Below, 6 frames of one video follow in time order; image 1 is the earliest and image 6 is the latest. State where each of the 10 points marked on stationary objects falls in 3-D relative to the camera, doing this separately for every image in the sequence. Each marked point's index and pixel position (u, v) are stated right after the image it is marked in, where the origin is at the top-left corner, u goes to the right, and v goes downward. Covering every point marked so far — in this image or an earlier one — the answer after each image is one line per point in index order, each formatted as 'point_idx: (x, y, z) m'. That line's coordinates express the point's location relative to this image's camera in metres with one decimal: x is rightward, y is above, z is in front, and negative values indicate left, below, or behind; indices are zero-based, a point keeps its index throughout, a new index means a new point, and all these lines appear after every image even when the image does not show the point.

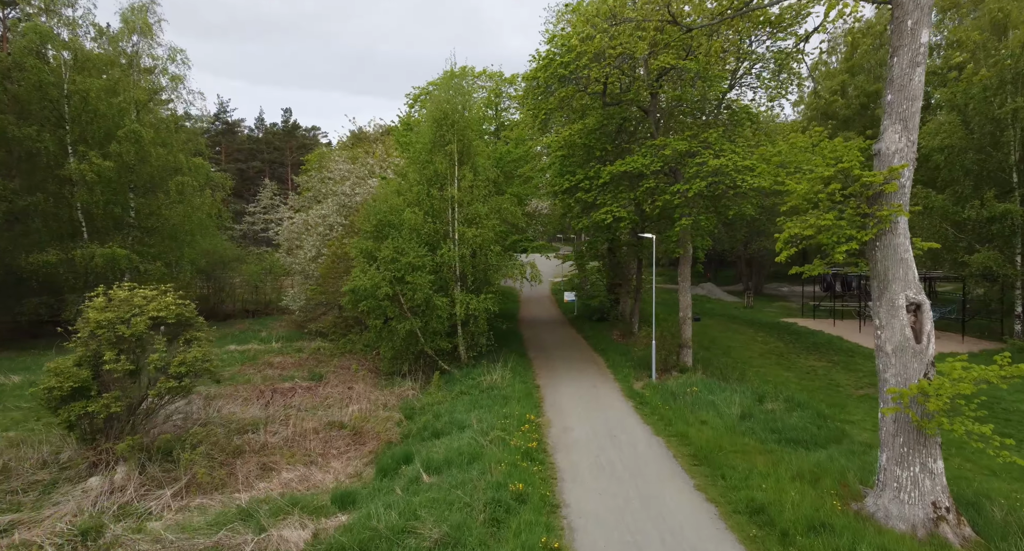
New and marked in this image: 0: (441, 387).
0: (-2.1, -3.2, +17.8) m
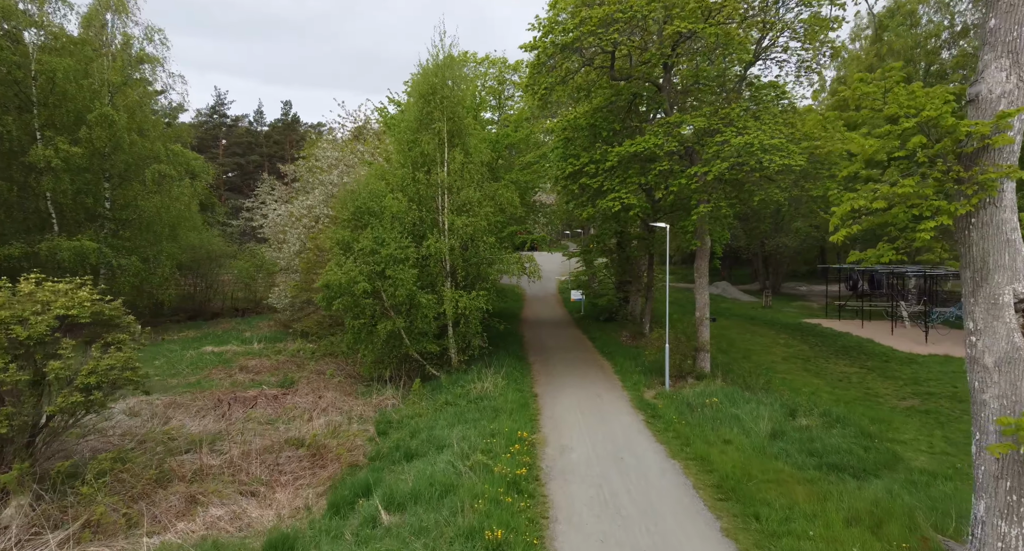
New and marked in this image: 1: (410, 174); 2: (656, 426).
0: (-2.2, -3.0, +15.7) m
1: (-2.8, +2.9, +17.3) m
2: (+3.2, -3.3, +13.8) m
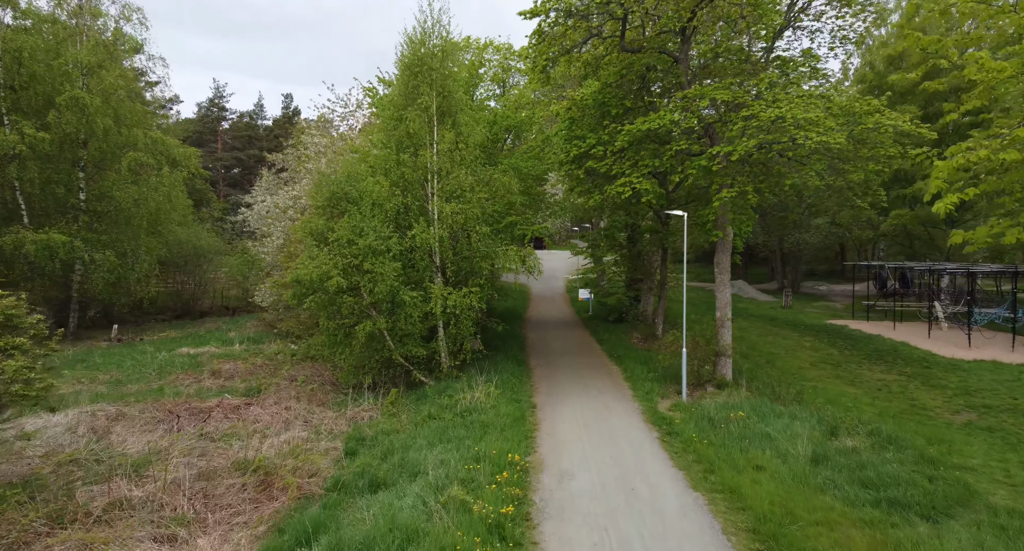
0: (-2.3, -2.9, +13.8) m
1: (-2.9, +3.0, +15.4) m
2: (+3.1, -3.2, +11.8) m
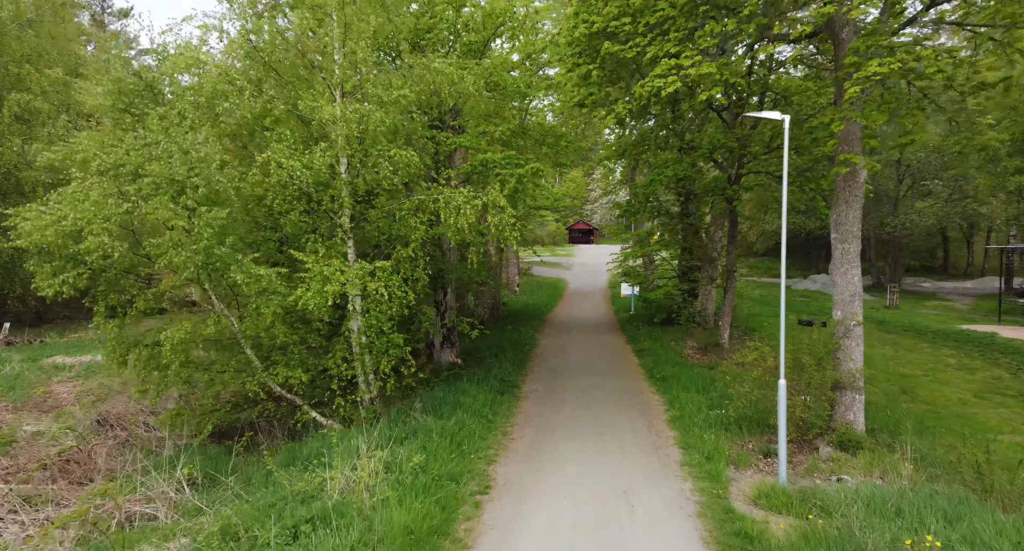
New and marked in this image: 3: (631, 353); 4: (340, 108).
0: (-3.2, -2.4, +7.0) m
1: (-3.6, +3.5, +8.6) m
2: (+2.0, -2.8, +4.6) m
3: (+3.3, -2.1, +17.2) m
4: (-2.2, +2.1, +8.0) m
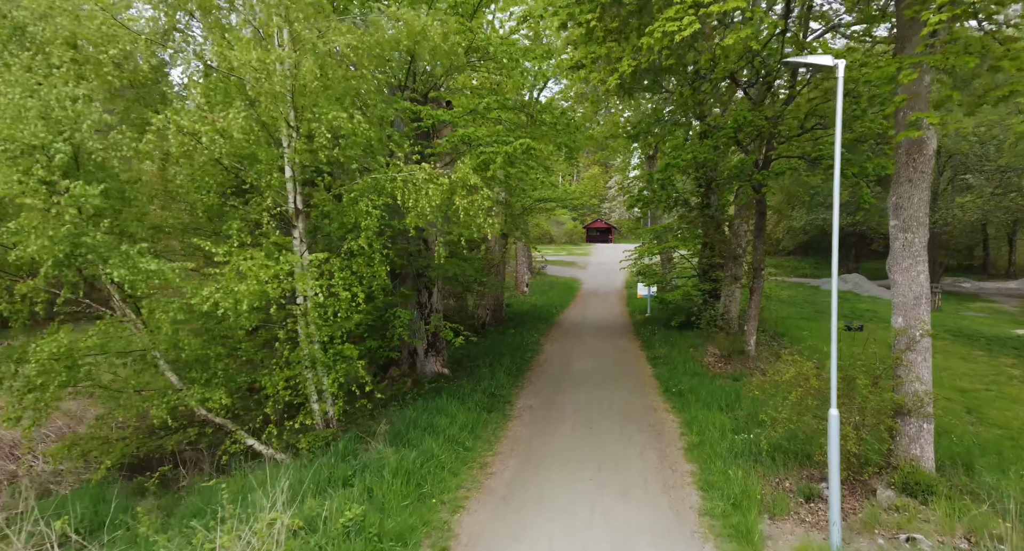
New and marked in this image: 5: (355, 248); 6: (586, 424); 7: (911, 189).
0: (-3.5, -2.4, +5.3) m
1: (-3.9, +3.5, +6.9) m
2: (+1.6, -2.7, +2.7) m
3: (+3.2, -2.1, +15.3) m
4: (-2.5, +2.1, +6.3) m
5: (-1.9, +0.3, +7.5) m
6: (+1.2, -2.4, +9.9) m
7: (+4.9, +1.1, +7.7) m
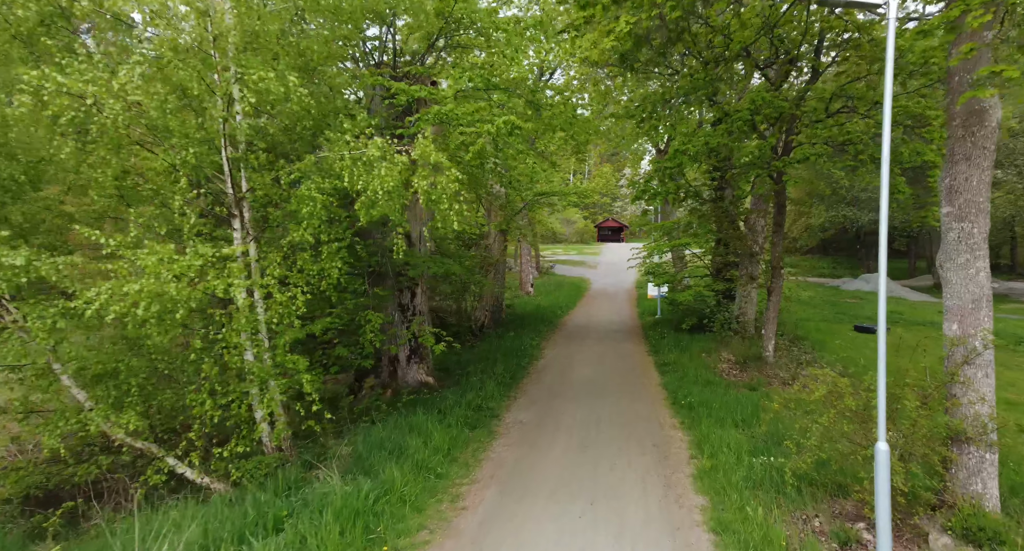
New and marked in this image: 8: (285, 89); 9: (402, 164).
0: (-3.9, -2.4, +4.1) m
1: (-4.2, +3.6, +5.8) m
2: (+1.2, -2.7, +1.5) m
3: (+3.1, -2.1, +14.0) m
4: (-2.8, +2.2, +5.1) m
5: (-2.1, +0.3, +6.3) m
6: (+1.0, -2.4, +8.6) m
7: (+4.7, +1.1, +6.4) m
8: (-2.1, +1.7, +5.8) m
9: (-1.1, +1.1, +6.1) m
